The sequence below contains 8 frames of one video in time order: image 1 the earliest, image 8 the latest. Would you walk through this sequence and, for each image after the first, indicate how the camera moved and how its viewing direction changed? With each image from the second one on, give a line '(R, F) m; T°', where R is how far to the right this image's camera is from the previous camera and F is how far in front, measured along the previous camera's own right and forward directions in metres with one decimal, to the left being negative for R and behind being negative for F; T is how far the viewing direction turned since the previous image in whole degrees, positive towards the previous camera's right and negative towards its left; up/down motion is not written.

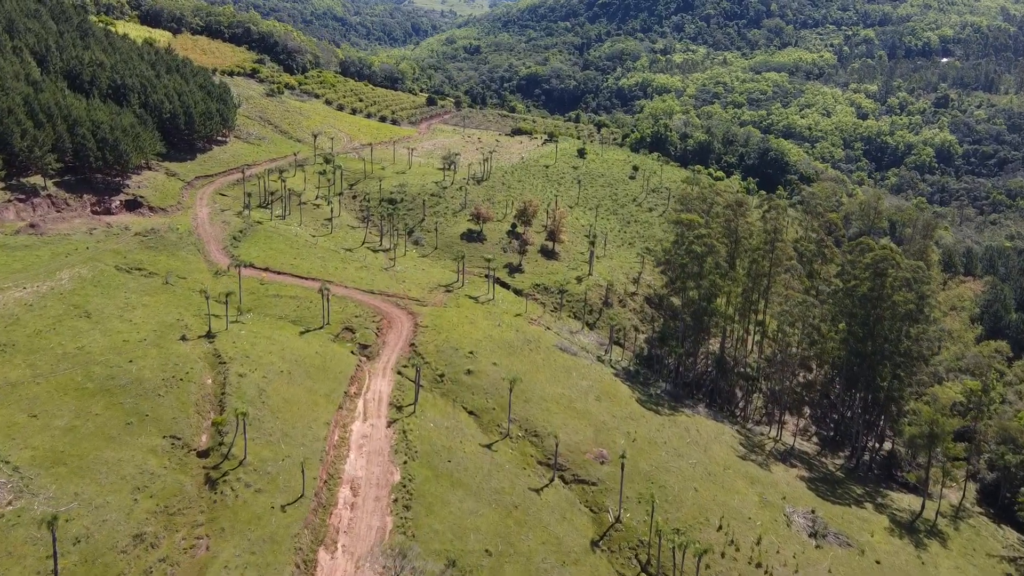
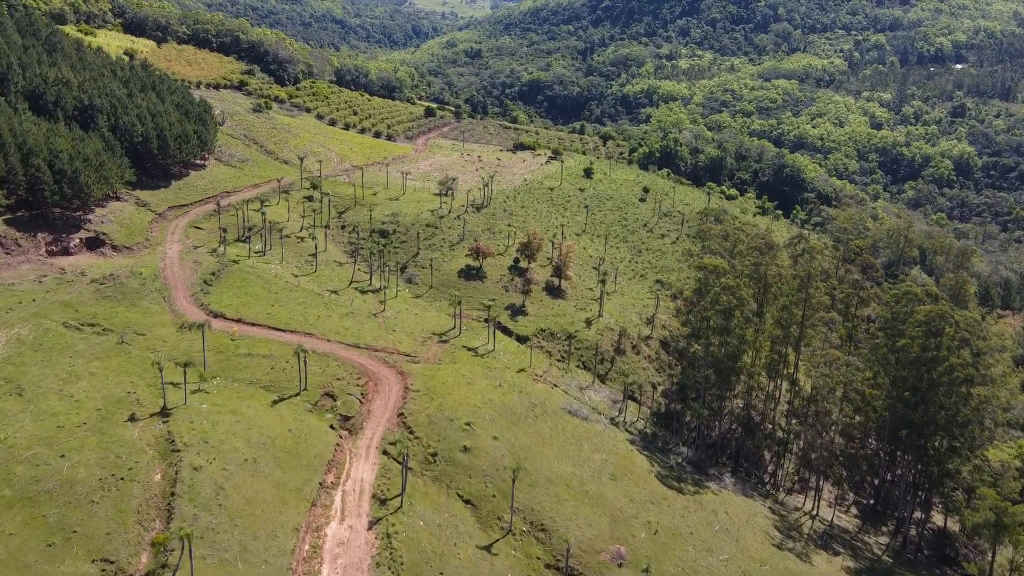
(-0.2, +8.4) m; 0°
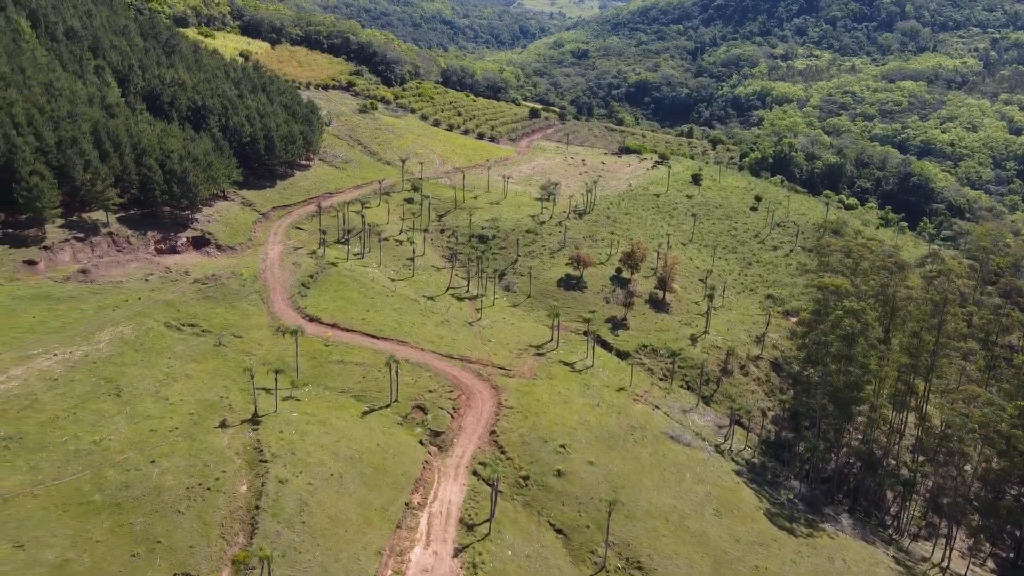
(-0.2, +3.1) m; -7°
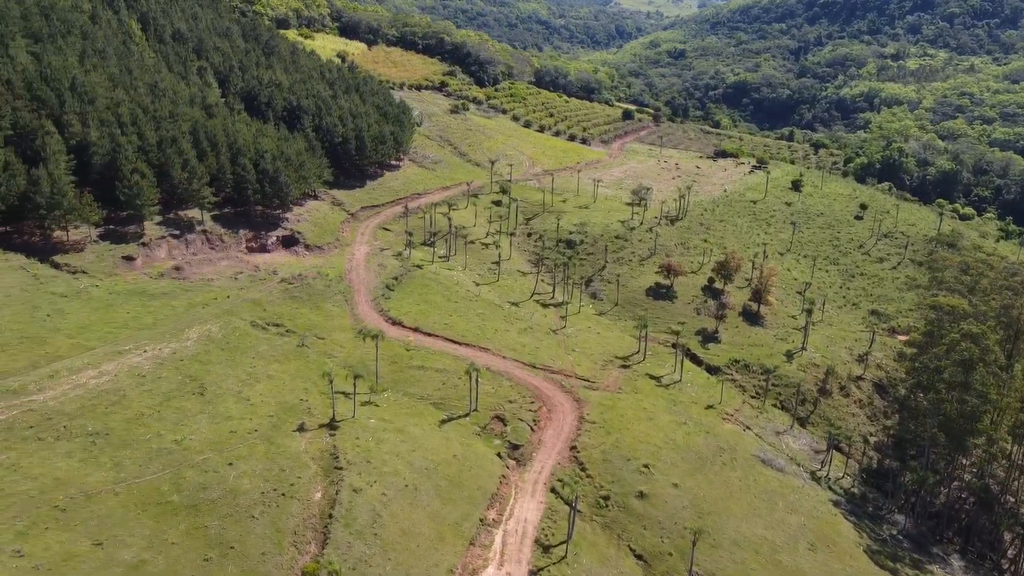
(+0.2, +2.0) m; -6°
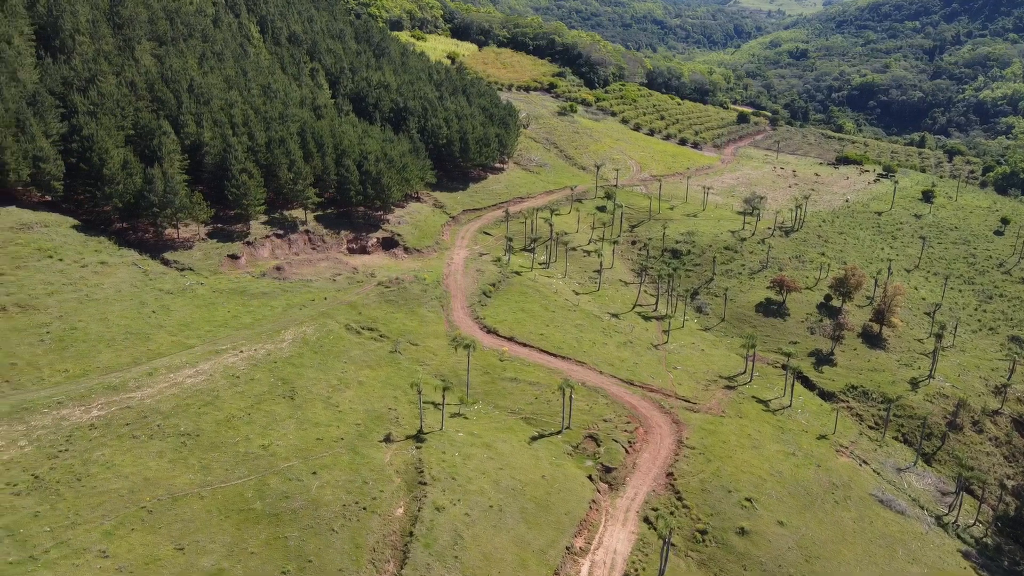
(+0.4, +2.4) m; -7°
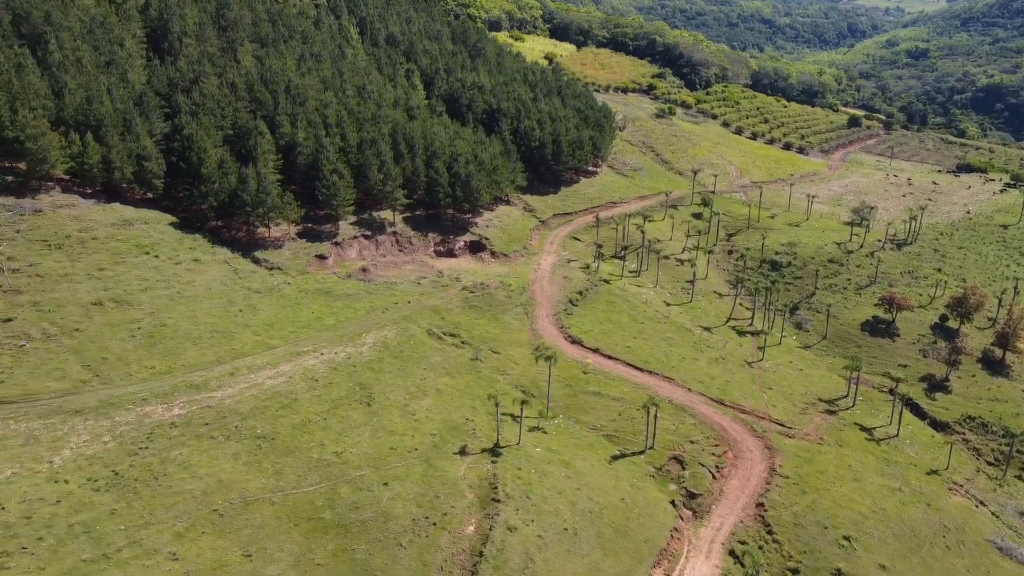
(+0.6, +2.0) m; -7°
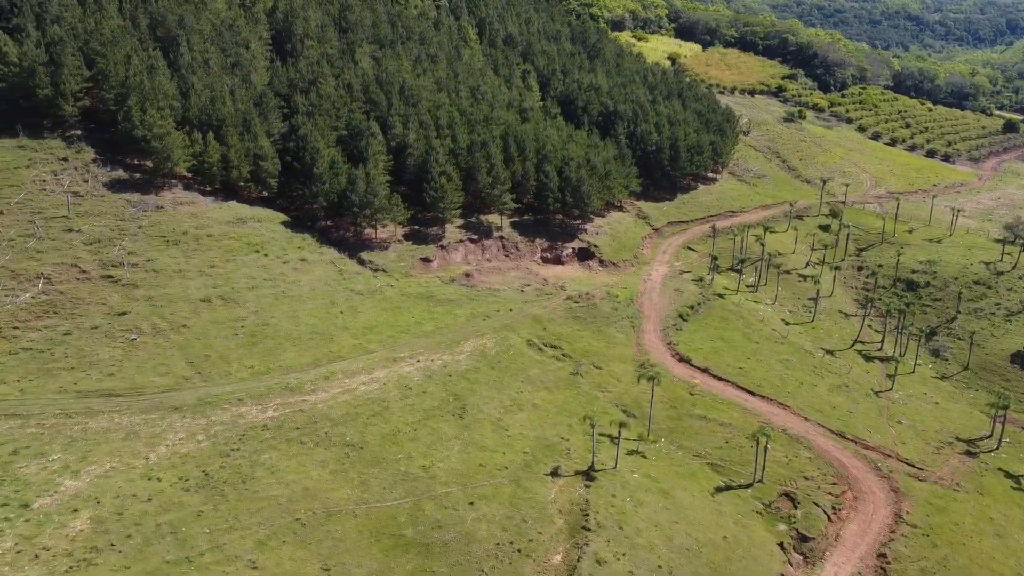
(+0.8, +2.4) m; -8°
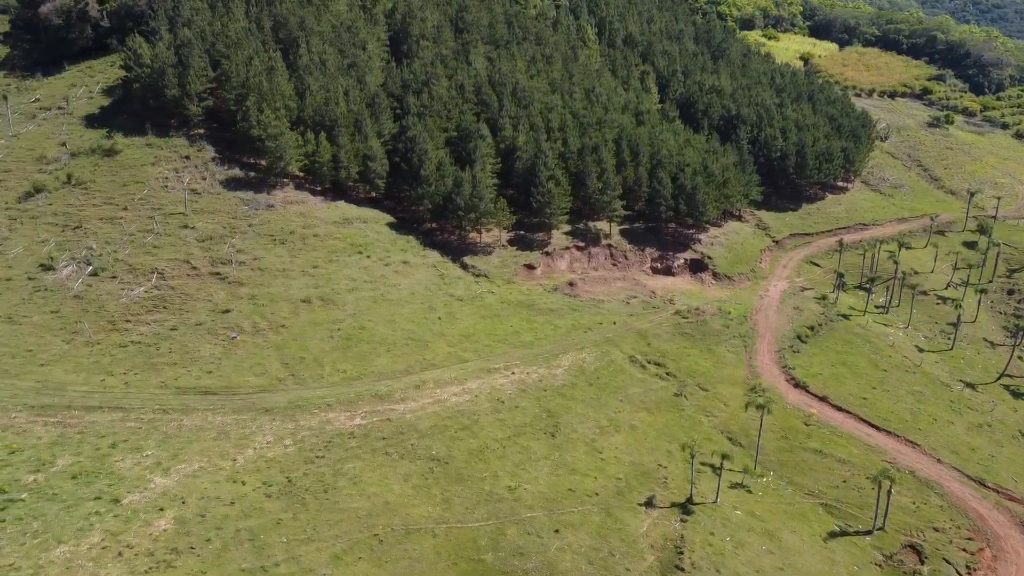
(+1.0, +2.4) m; -8°
